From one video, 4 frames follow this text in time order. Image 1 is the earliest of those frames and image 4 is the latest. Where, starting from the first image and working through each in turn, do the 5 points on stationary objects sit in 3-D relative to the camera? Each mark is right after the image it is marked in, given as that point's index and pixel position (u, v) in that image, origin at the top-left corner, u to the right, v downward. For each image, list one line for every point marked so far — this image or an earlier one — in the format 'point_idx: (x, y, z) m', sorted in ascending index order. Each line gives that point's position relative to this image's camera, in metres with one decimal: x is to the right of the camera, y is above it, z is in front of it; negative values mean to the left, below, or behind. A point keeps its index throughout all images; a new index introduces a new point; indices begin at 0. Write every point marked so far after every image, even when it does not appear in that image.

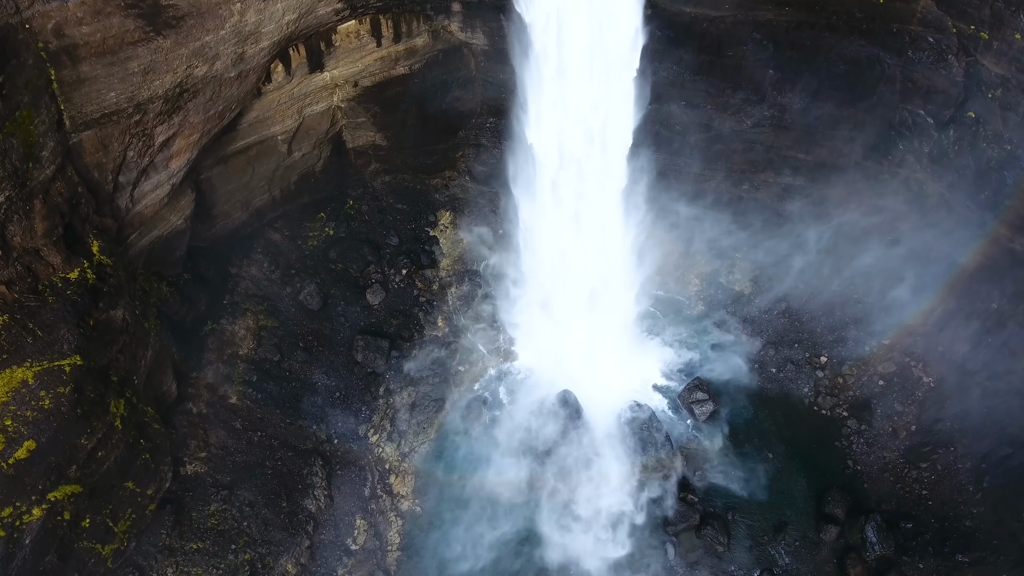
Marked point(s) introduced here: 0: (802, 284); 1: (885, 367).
0: (+10.3, 0.0, +19.9) m
1: (+12.3, -2.7, +18.4) m
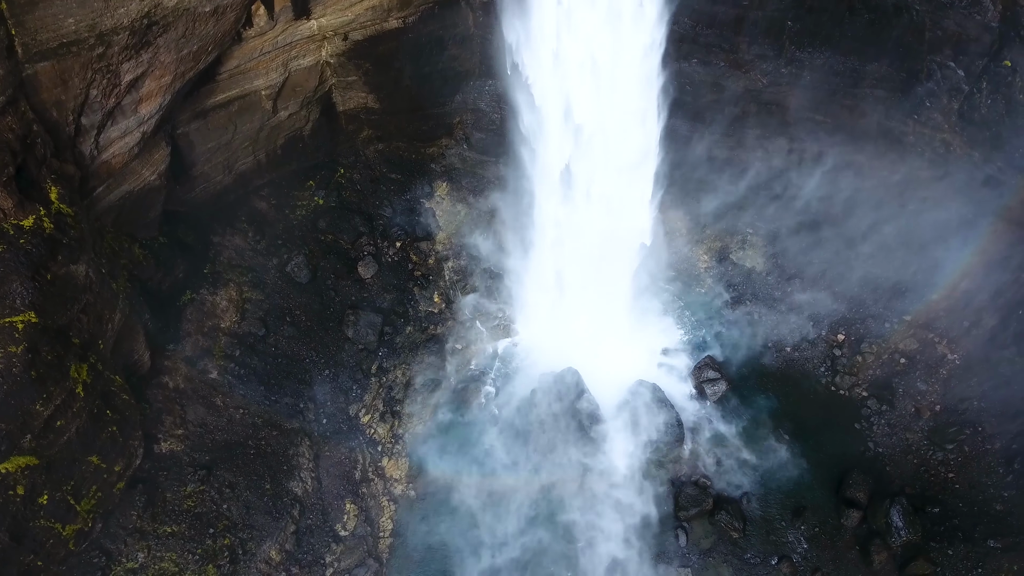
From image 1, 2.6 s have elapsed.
0: (+10.3, +0.9, +18.8) m
1: (+12.3, -1.8, +17.4) m
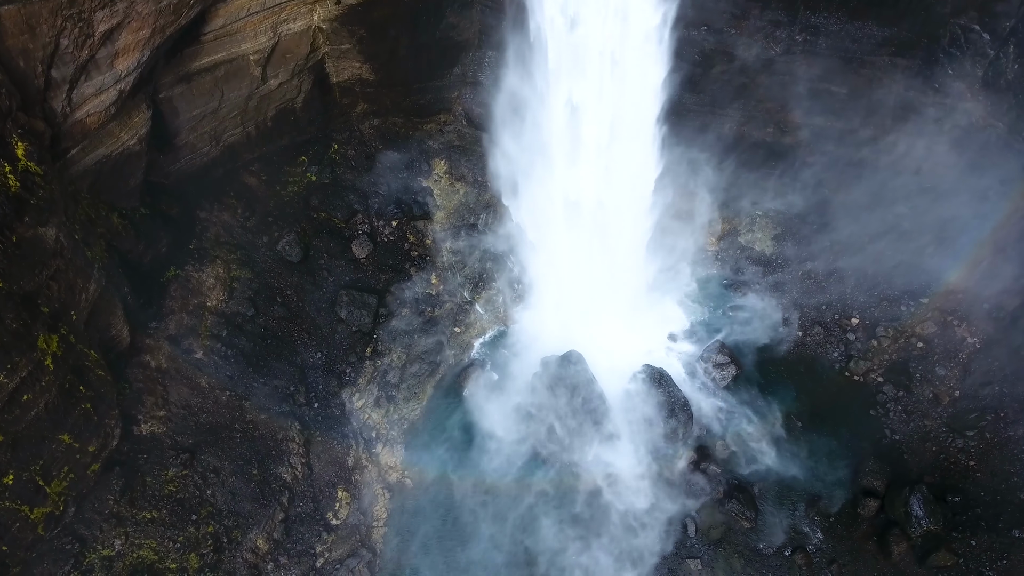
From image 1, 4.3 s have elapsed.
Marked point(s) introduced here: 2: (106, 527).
0: (+10.3, +1.5, +18.1) m
1: (+12.3, -1.2, +16.6) m
2: (-8.5, -5.0, +11.7) m
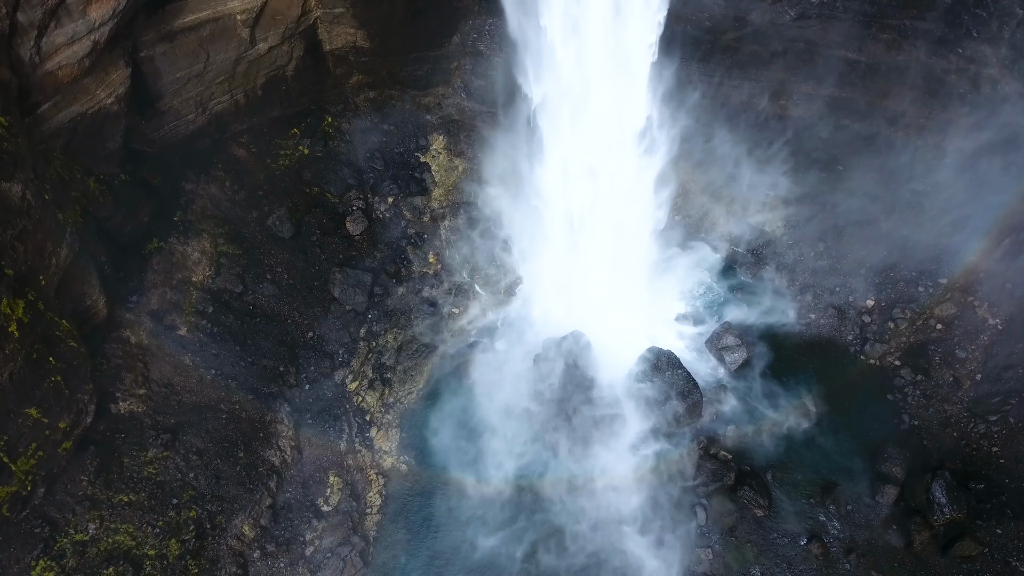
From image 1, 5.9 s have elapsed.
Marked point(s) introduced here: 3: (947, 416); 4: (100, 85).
0: (+10.3, +2.1, +17.3) m
1: (+12.3, -0.6, +15.9) m
2: (-8.5, -4.4, +11.0) m
3: (+11.7, -3.4, +15.0) m
4: (-8.3, +4.1, +11.3) m
